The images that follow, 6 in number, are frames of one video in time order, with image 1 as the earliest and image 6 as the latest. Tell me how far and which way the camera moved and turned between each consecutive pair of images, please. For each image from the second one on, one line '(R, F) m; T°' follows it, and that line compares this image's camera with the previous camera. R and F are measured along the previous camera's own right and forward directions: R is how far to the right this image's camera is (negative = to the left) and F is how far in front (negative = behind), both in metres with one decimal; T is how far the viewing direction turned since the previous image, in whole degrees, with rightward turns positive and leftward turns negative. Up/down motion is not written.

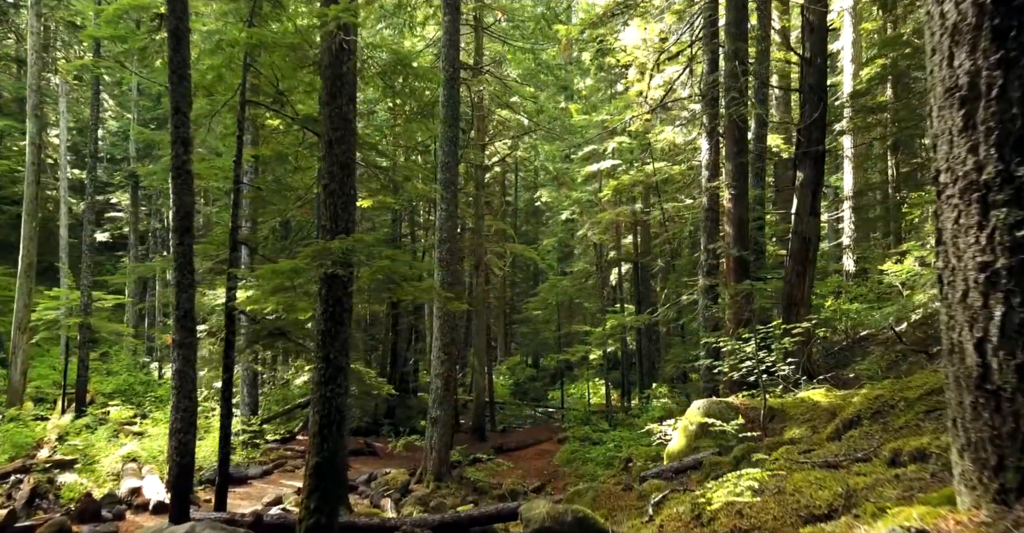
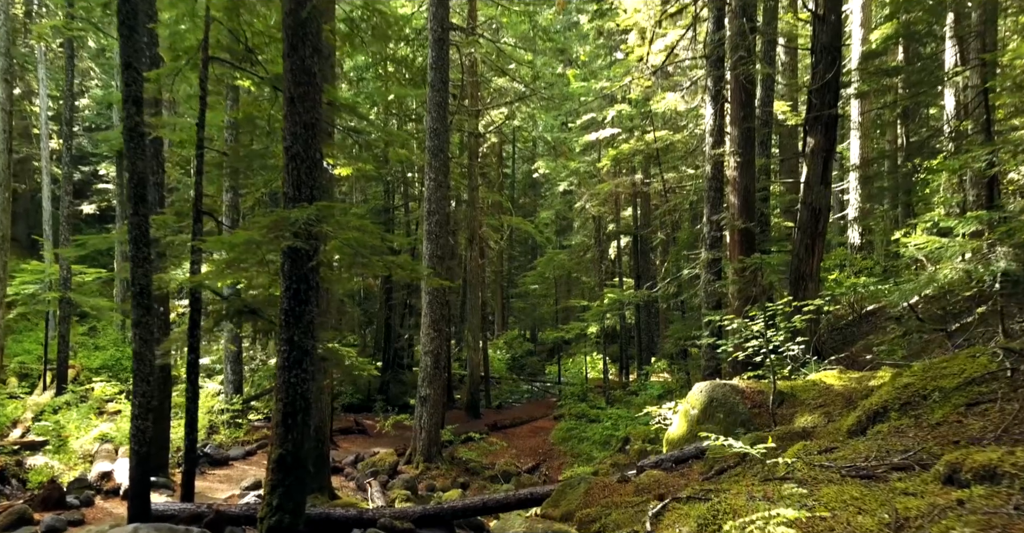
(+0.1, +0.8) m; 0°
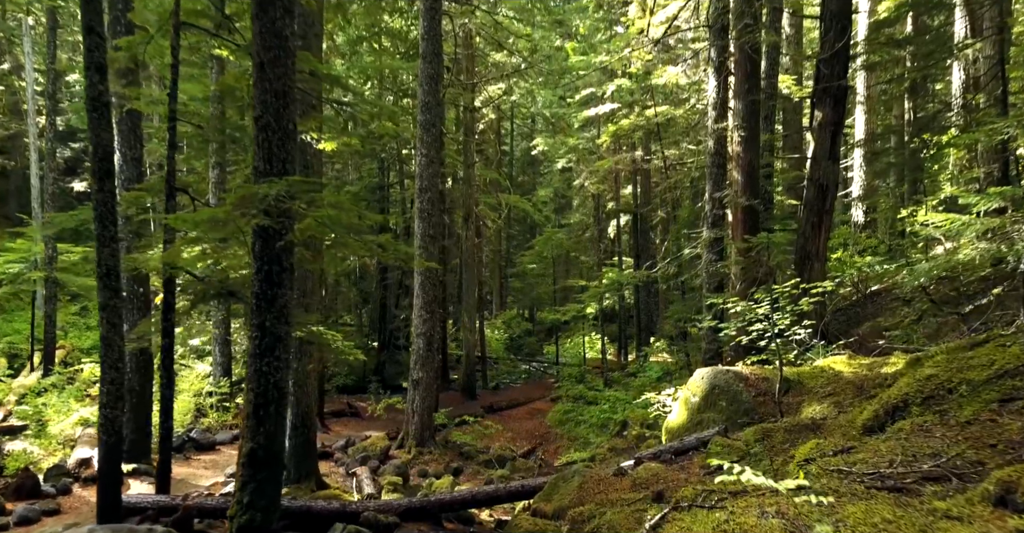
(+0.1, +0.5) m; 0°
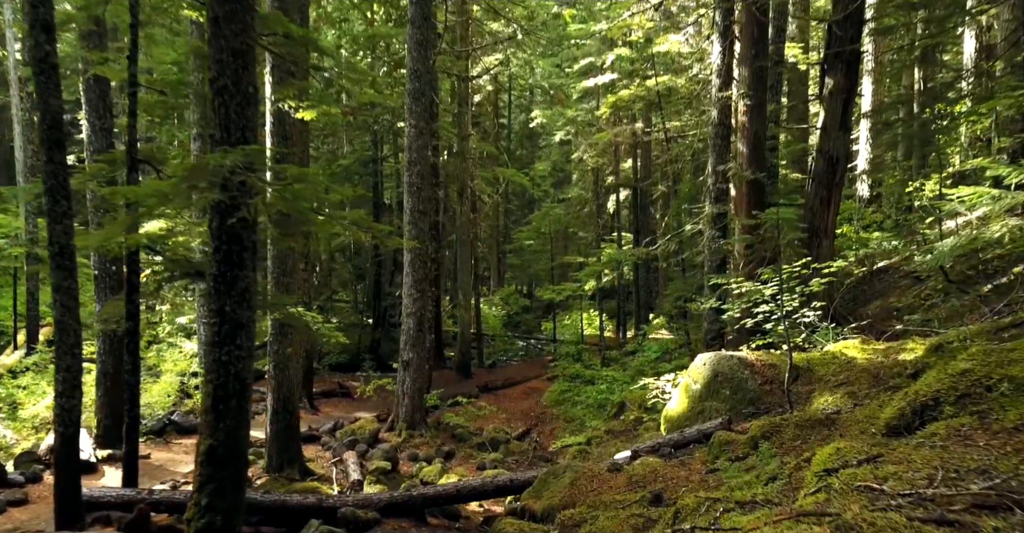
(+0.1, +0.7) m; 0°
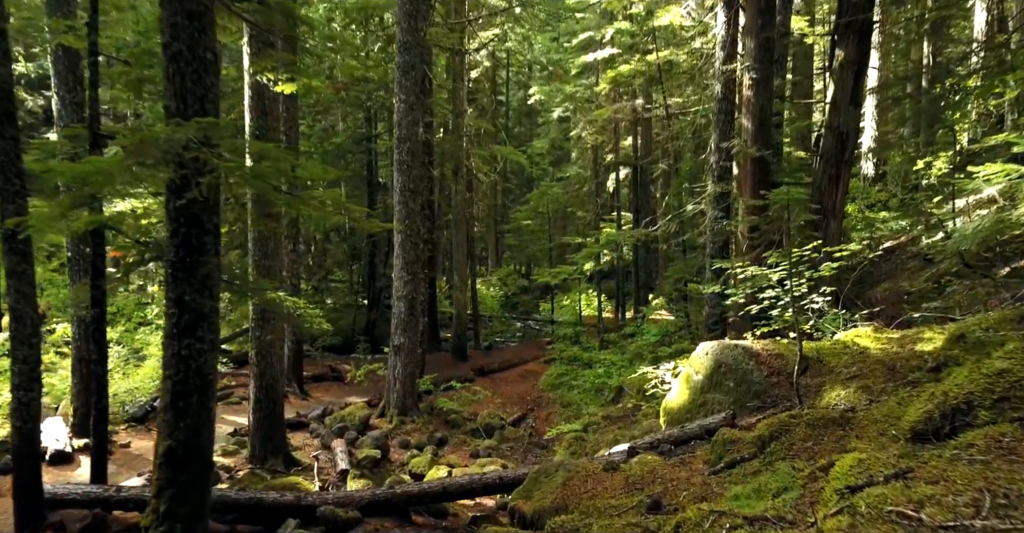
(+0.1, +0.6) m; 0°
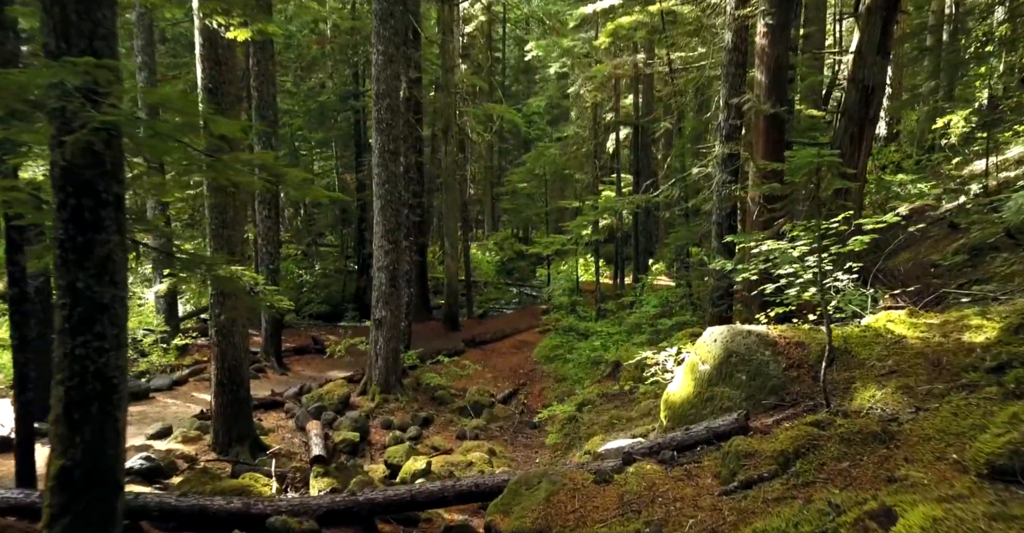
(+0.2, +1.1) m; 0°
